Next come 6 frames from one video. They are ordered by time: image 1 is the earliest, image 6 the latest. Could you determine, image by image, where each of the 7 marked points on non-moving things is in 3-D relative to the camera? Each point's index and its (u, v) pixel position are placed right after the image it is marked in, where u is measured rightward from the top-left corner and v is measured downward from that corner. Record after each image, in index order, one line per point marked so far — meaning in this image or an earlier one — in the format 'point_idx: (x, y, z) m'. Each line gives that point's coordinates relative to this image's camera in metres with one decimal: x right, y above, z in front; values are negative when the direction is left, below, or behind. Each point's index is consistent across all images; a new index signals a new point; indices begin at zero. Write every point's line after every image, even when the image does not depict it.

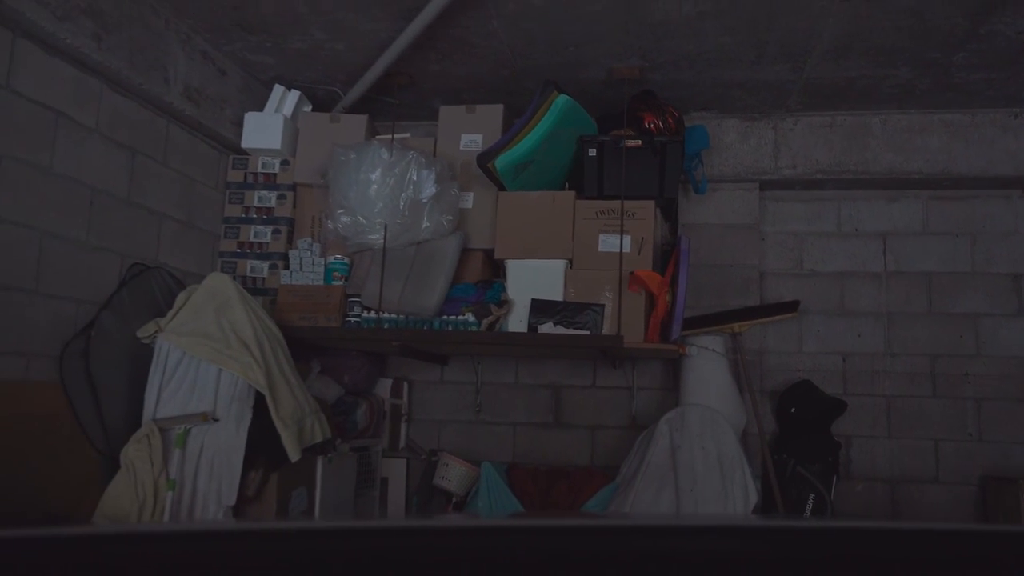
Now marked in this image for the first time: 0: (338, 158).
0: (-0.7, +0.5, +3.5) m
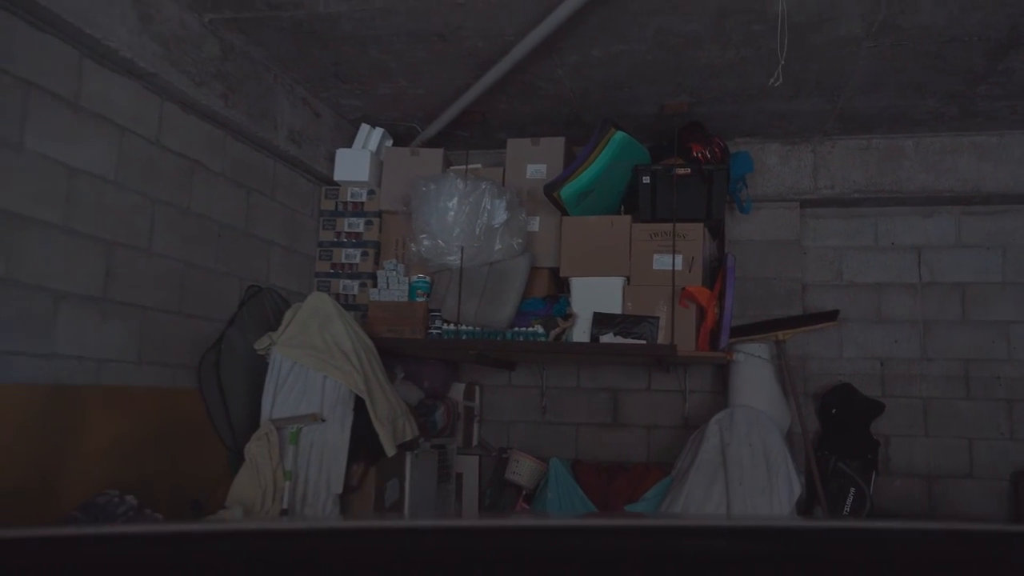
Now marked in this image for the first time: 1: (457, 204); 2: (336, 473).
0: (-0.4, +0.5, +3.9) m
1: (-0.3, +0.4, +3.9) m
2: (-0.7, -0.7, +3.3) m
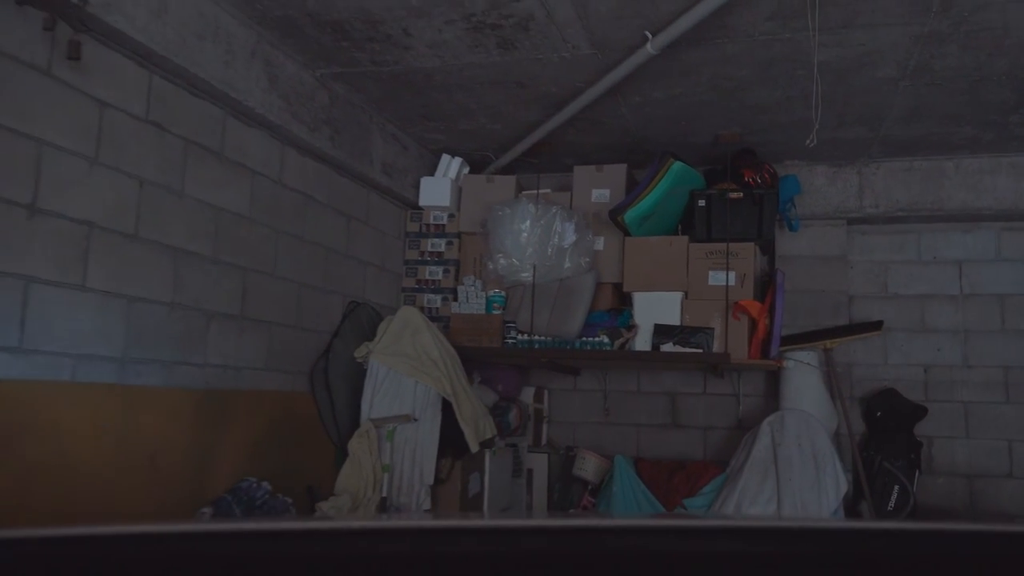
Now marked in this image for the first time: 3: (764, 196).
0: (-0.1, +0.4, +4.4) m
1: (+0.1, +0.3, +4.3) m
2: (-0.4, -0.8, +3.8) m
3: (+1.3, +0.5, +4.1) m
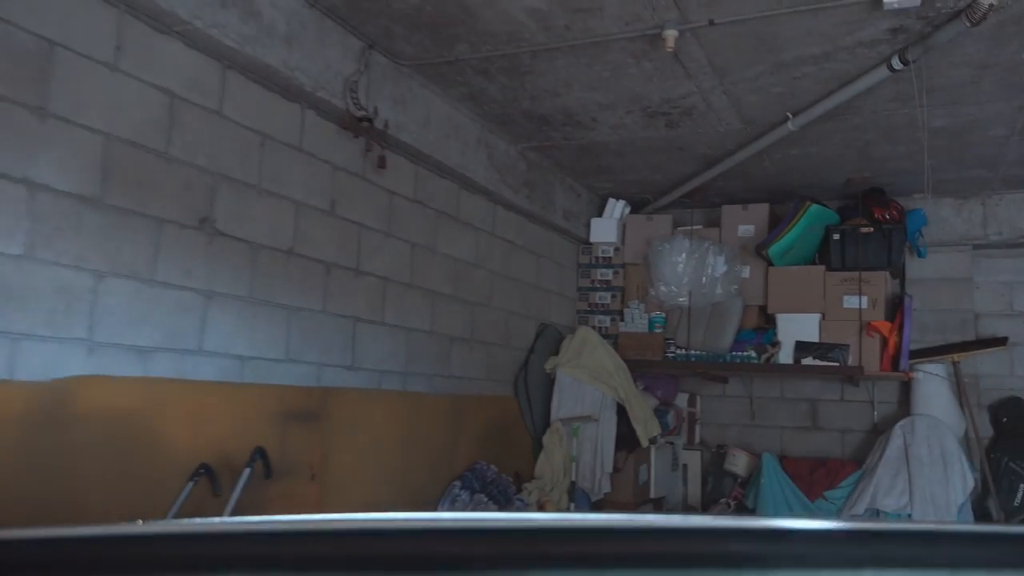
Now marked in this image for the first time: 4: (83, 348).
0: (+0.9, +0.3, +5.2) m
1: (+1.1, +0.2, +5.1) m
2: (+0.5, -1.0, +4.7) m
3: (+2.2, +0.3, +4.8) m
4: (-1.2, -0.2, +2.2) m
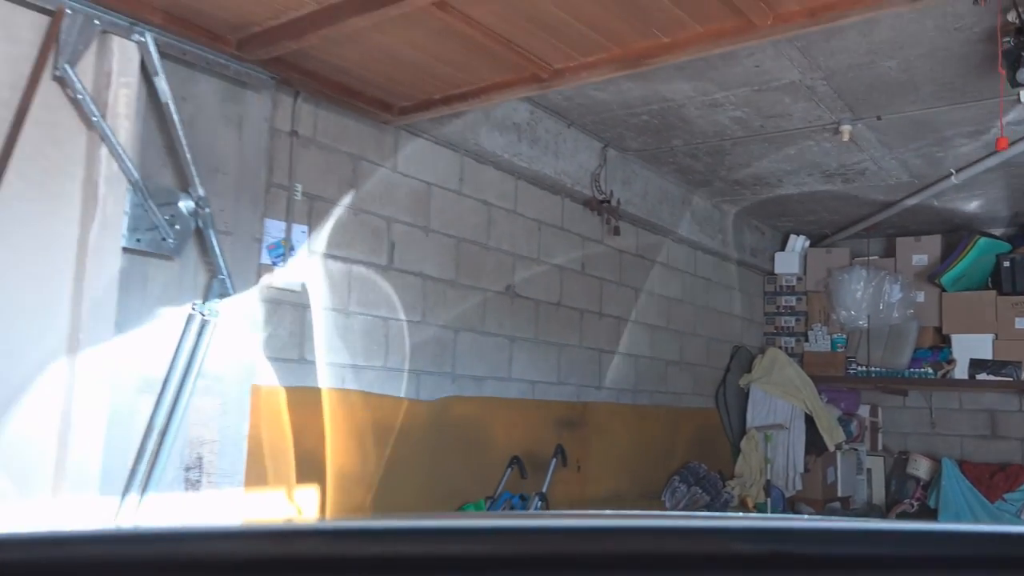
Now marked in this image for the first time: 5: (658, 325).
0: (+2.3, +0.1, +6.0) m
1: (+2.5, 0.0, +5.8) m
2: (+1.9, -1.1, +5.5) m
3: (+3.5, +0.2, +5.3) m
4: (-0.3, -0.4, +3.4) m
5: (+0.9, -0.2, +4.9) m
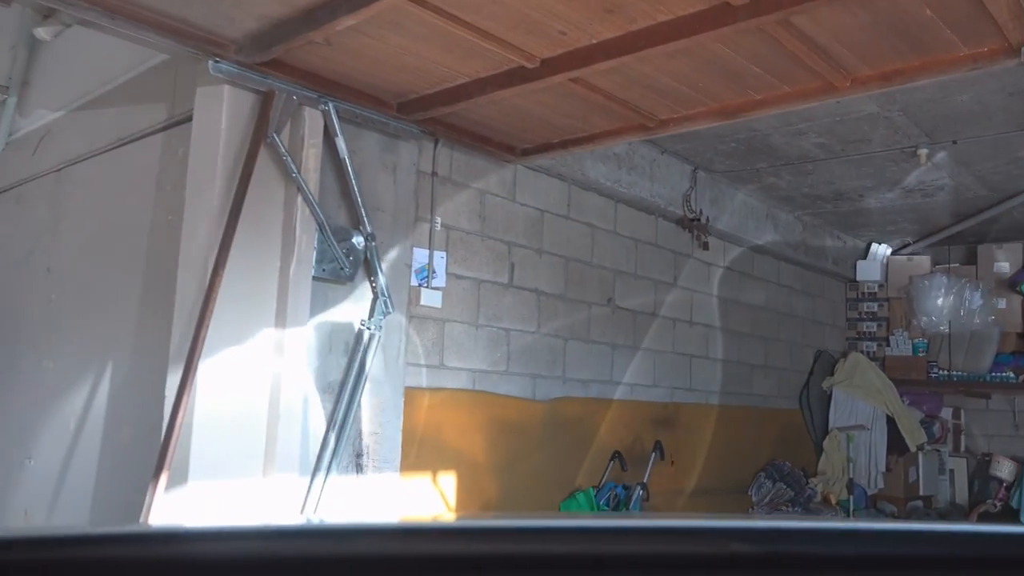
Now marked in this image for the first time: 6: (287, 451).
0: (+3.0, 0.0, +6.2) m
1: (+3.2, 0.0, +6.1) m
2: (+2.5, -1.2, +5.8) m
3: (+4.1, +0.2, +5.4) m
4: (+0.2, -0.4, +3.9) m
5: (+1.5, -0.3, +5.3) m
6: (-0.7, -0.5, +2.7) m
